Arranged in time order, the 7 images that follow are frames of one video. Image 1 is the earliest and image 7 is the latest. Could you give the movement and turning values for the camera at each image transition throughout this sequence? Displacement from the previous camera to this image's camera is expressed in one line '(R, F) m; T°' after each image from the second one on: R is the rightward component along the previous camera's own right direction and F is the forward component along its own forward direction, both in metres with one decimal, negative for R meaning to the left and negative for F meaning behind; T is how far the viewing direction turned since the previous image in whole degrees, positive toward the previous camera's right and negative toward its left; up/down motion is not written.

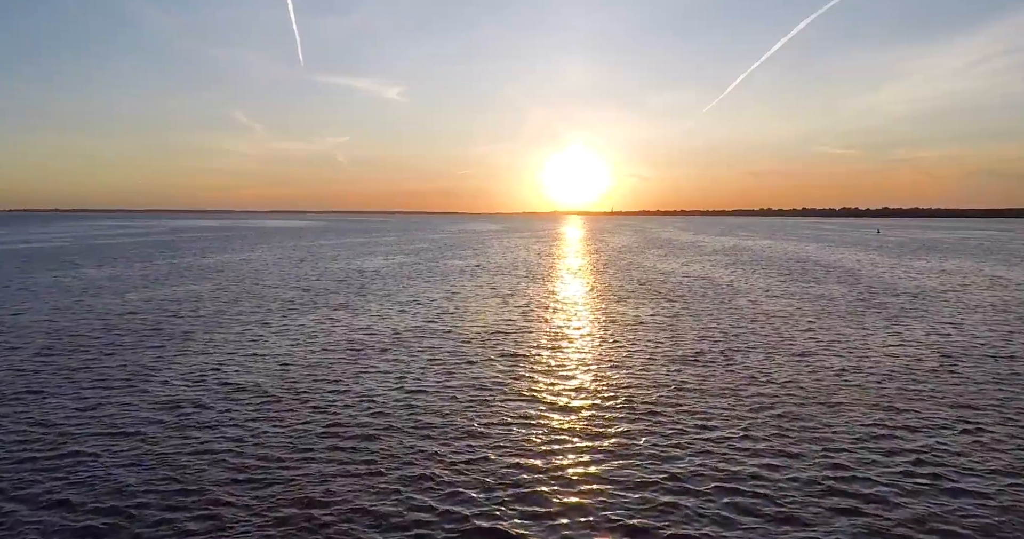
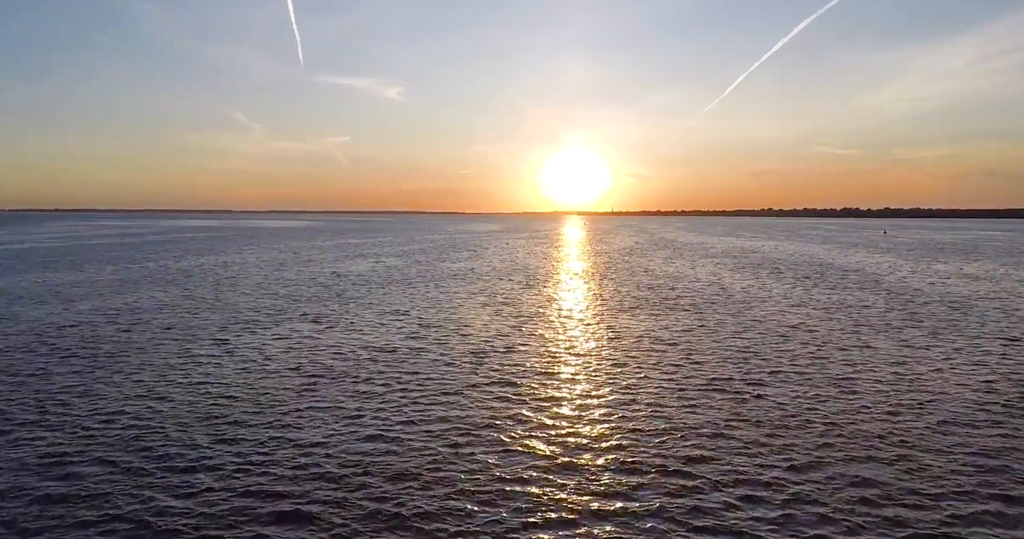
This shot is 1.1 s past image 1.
(+0.2, +3.0) m; 0°
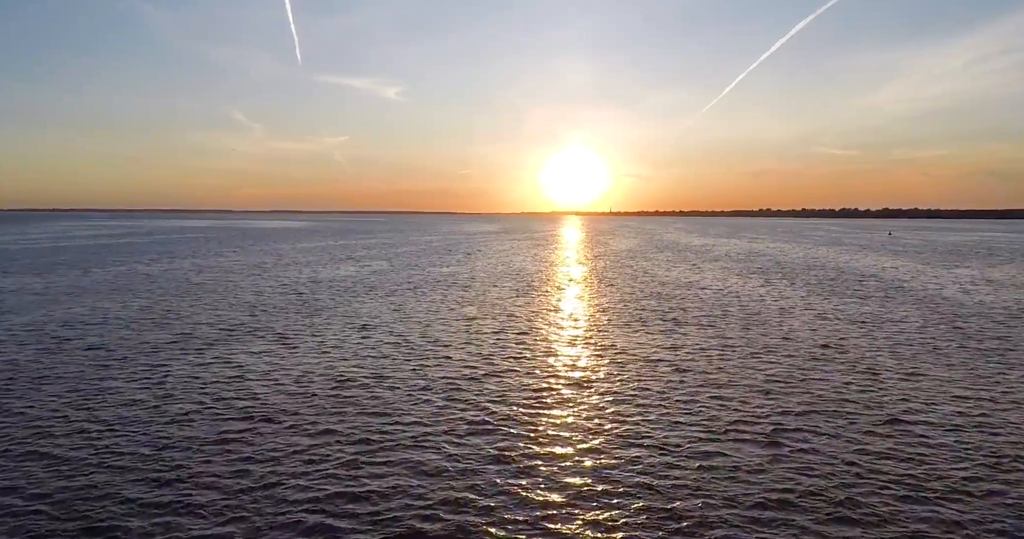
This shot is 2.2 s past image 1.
(+0.4, +3.3) m; 0°
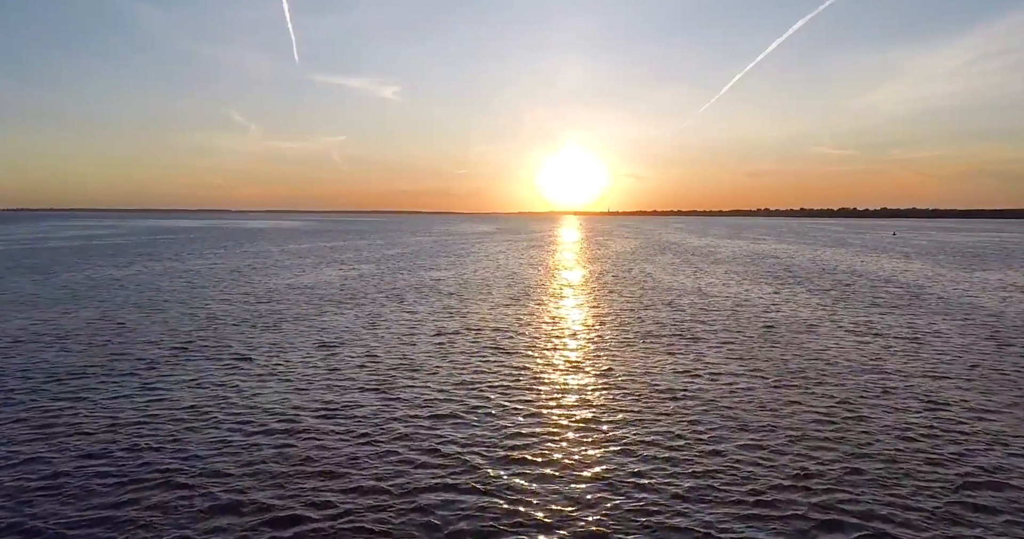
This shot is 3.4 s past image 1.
(+0.2, +3.1) m; 0°
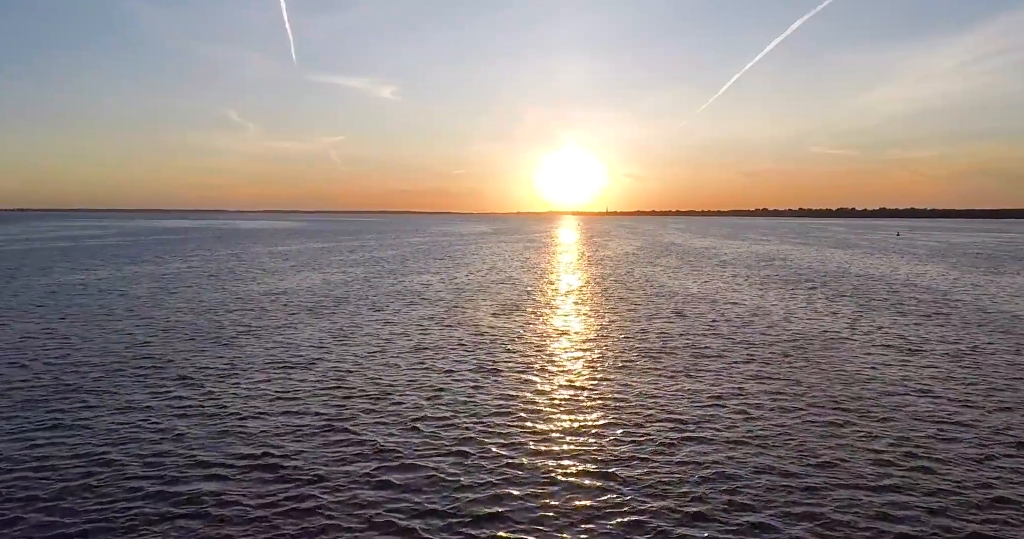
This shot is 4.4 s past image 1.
(+0.2, +2.7) m; 0°
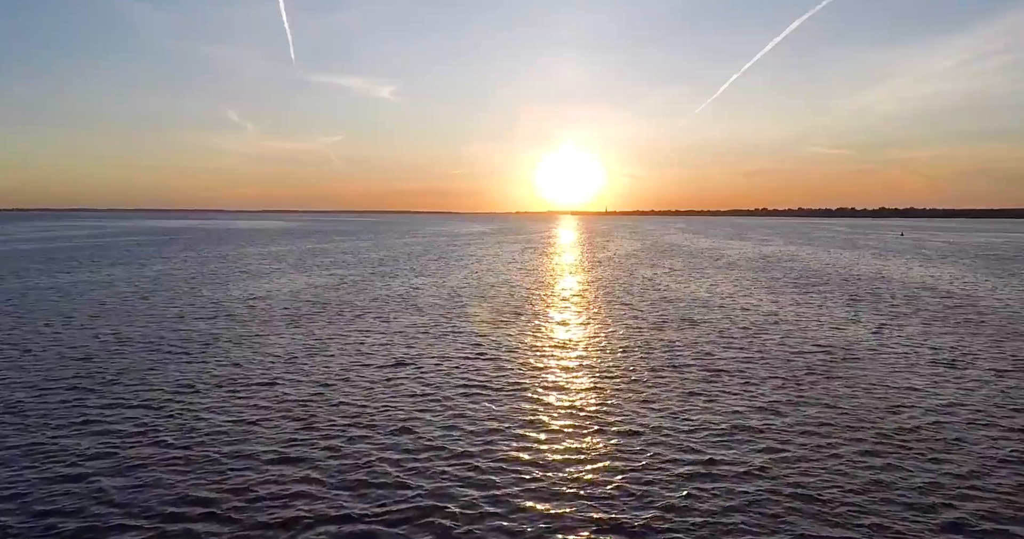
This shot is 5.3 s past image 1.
(+0.1, +2.2) m; 0°
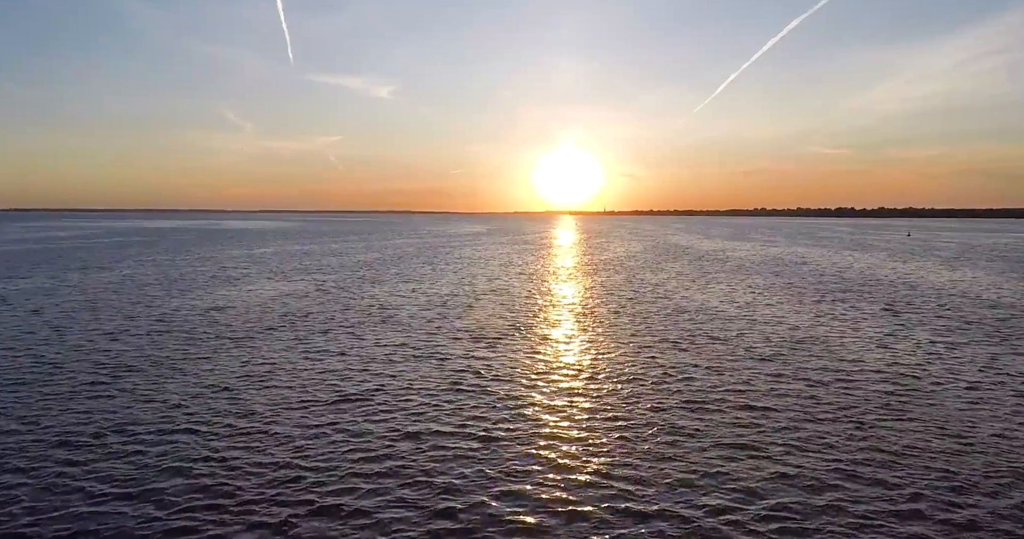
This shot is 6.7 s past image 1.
(+0.2, +3.6) m; 0°
